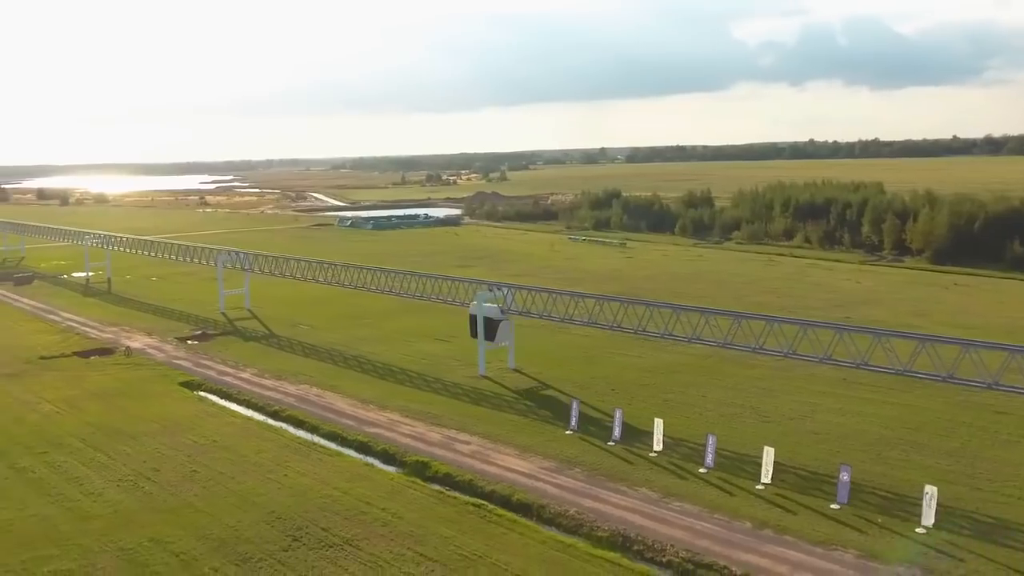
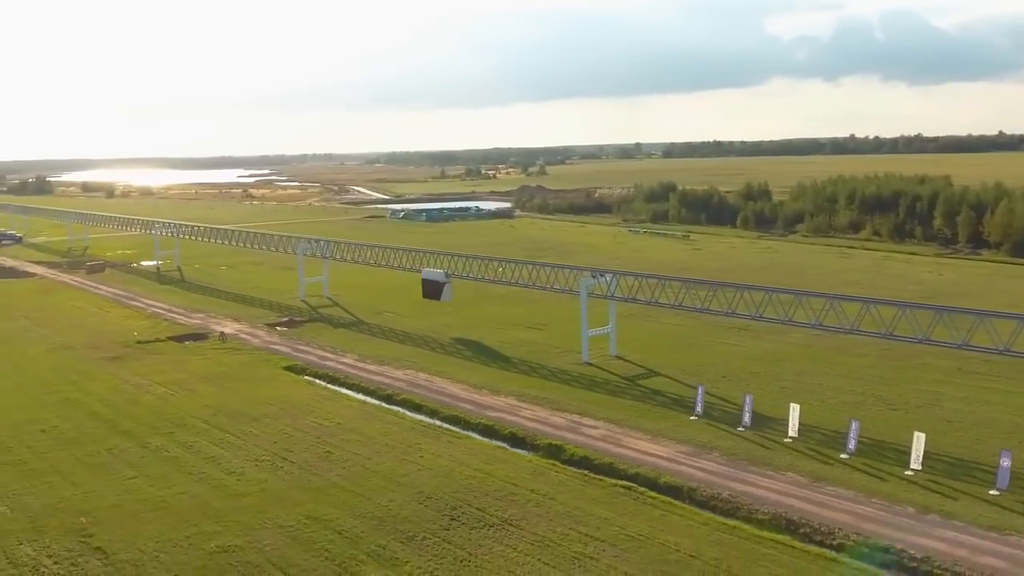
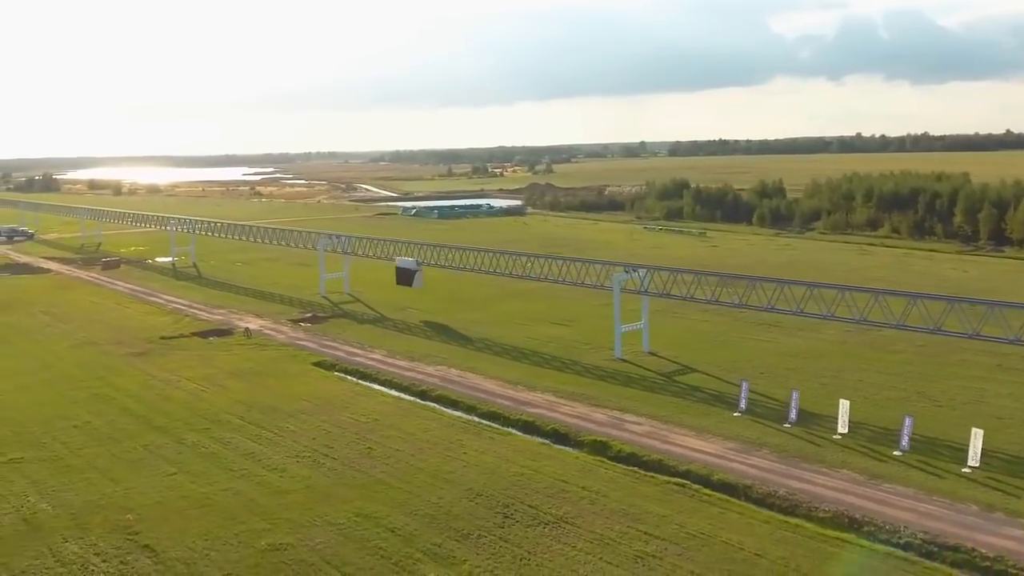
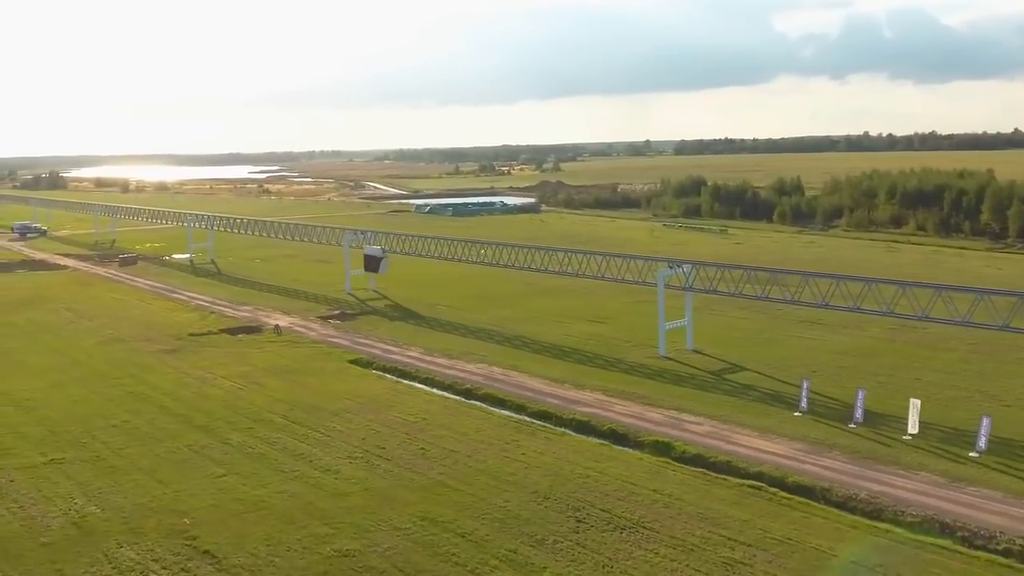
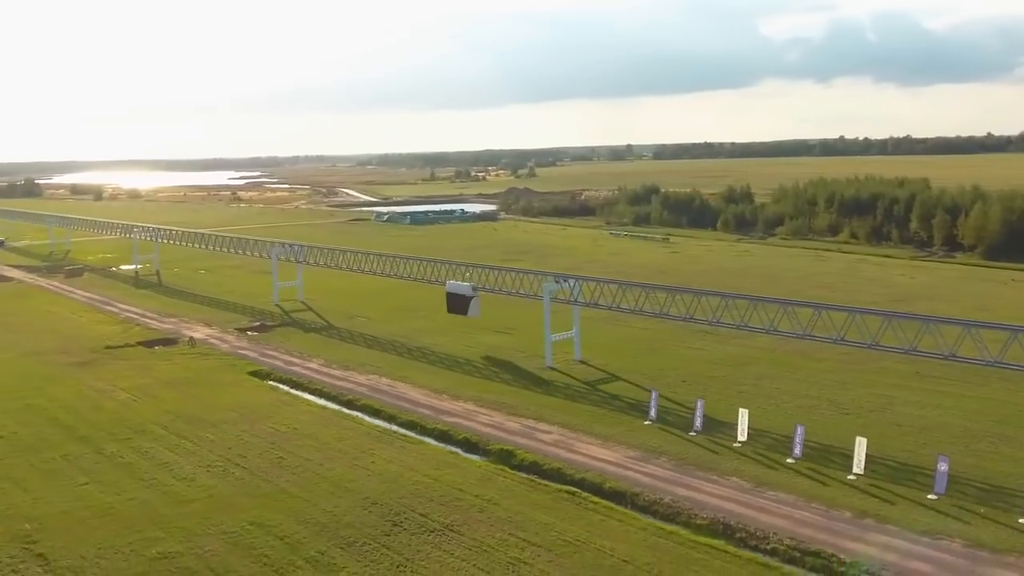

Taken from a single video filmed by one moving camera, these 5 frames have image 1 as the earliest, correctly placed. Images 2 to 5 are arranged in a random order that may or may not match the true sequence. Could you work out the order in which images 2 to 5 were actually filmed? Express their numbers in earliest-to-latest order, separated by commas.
5, 2, 3, 4
